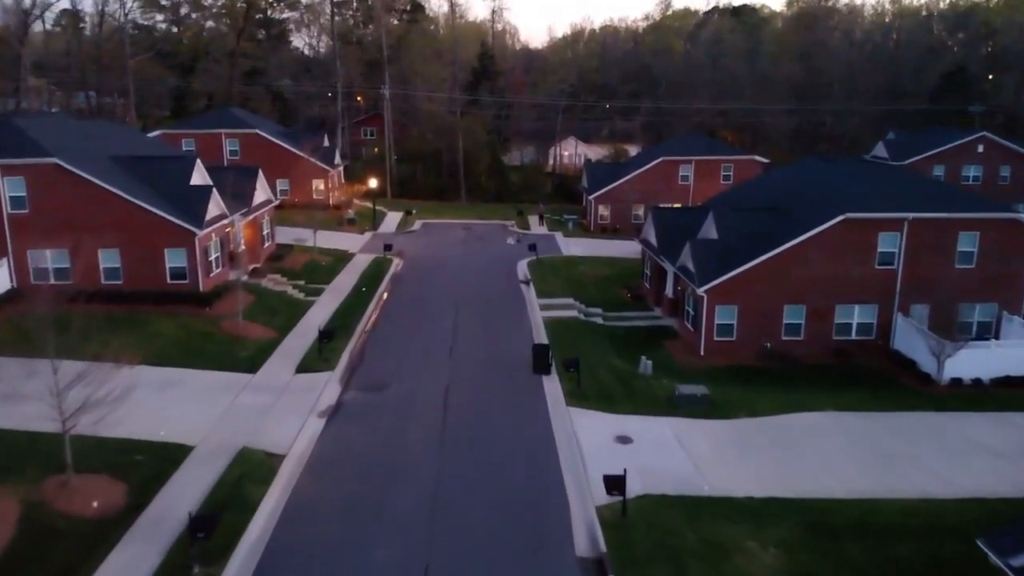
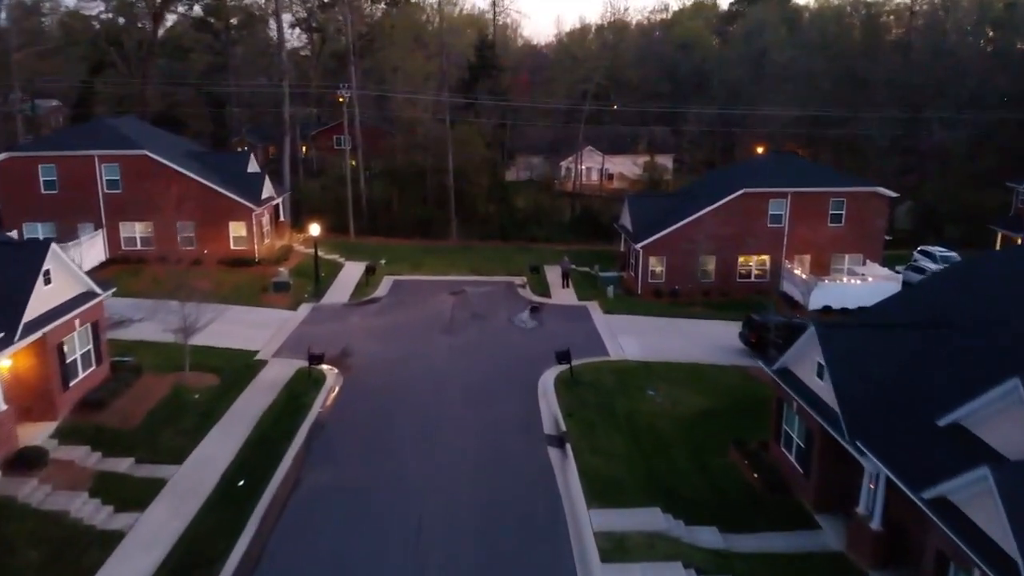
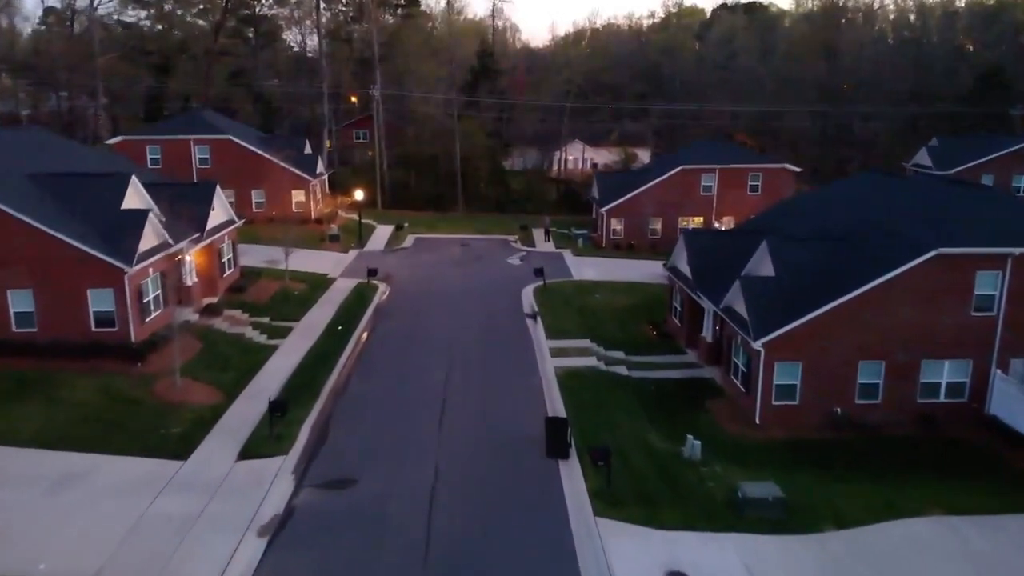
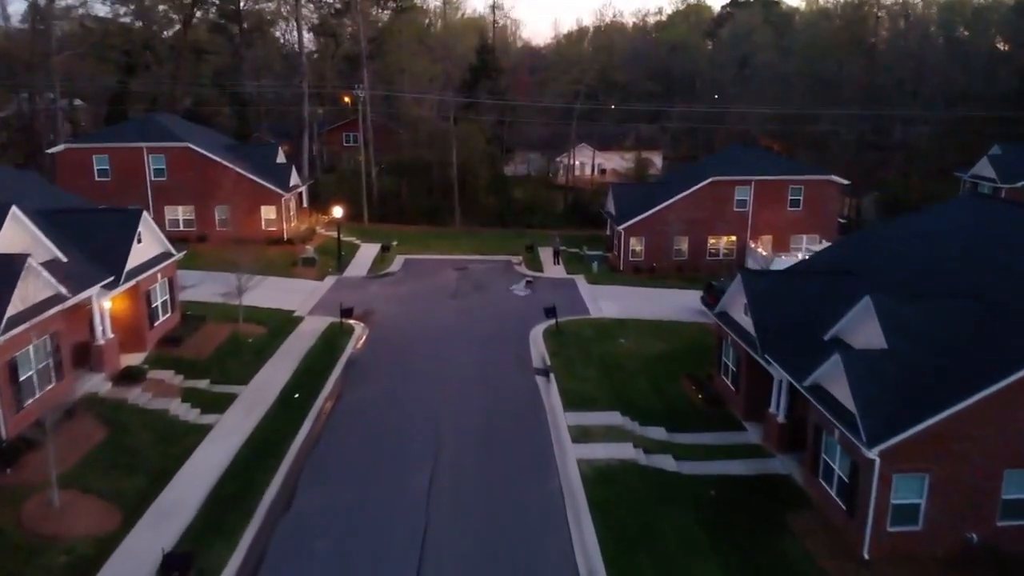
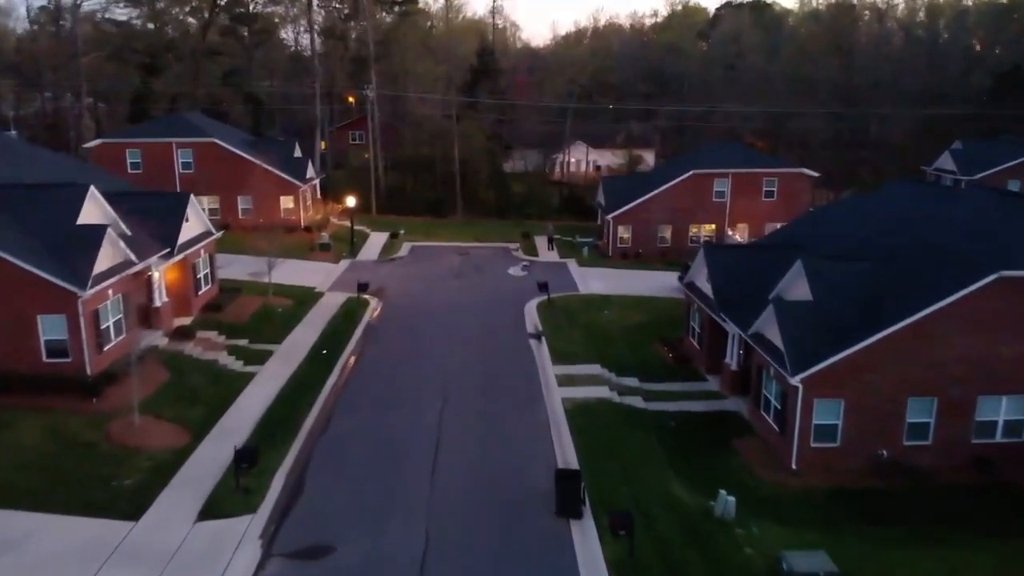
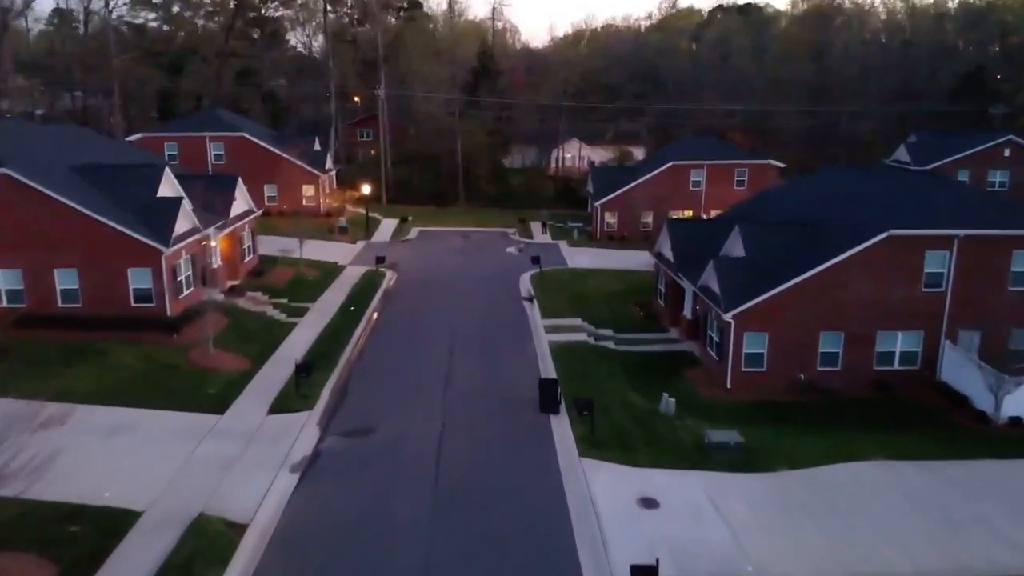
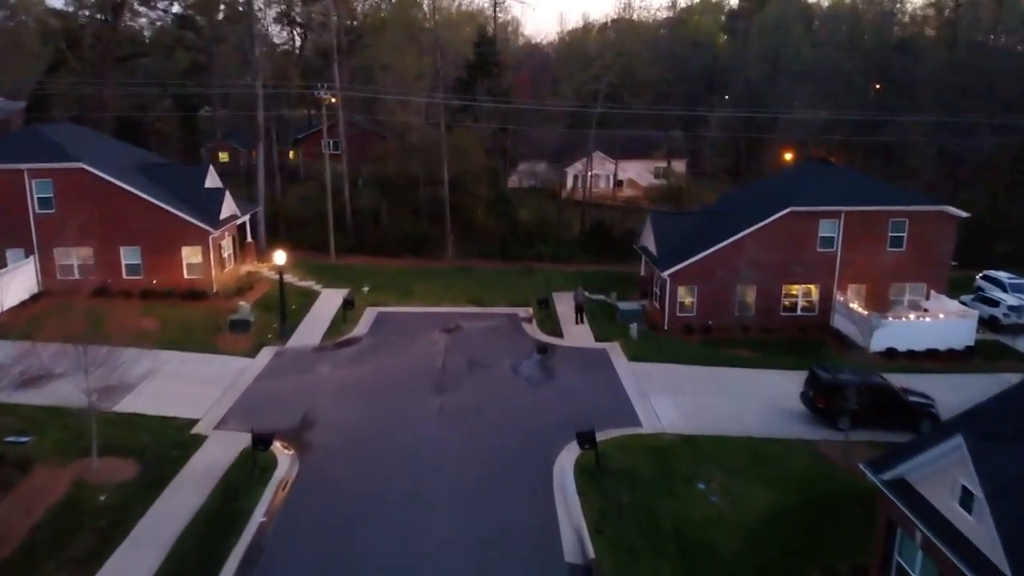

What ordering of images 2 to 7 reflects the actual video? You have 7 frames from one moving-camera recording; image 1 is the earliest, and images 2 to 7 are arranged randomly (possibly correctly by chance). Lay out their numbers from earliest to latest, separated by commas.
6, 3, 5, 4, 2, 7
